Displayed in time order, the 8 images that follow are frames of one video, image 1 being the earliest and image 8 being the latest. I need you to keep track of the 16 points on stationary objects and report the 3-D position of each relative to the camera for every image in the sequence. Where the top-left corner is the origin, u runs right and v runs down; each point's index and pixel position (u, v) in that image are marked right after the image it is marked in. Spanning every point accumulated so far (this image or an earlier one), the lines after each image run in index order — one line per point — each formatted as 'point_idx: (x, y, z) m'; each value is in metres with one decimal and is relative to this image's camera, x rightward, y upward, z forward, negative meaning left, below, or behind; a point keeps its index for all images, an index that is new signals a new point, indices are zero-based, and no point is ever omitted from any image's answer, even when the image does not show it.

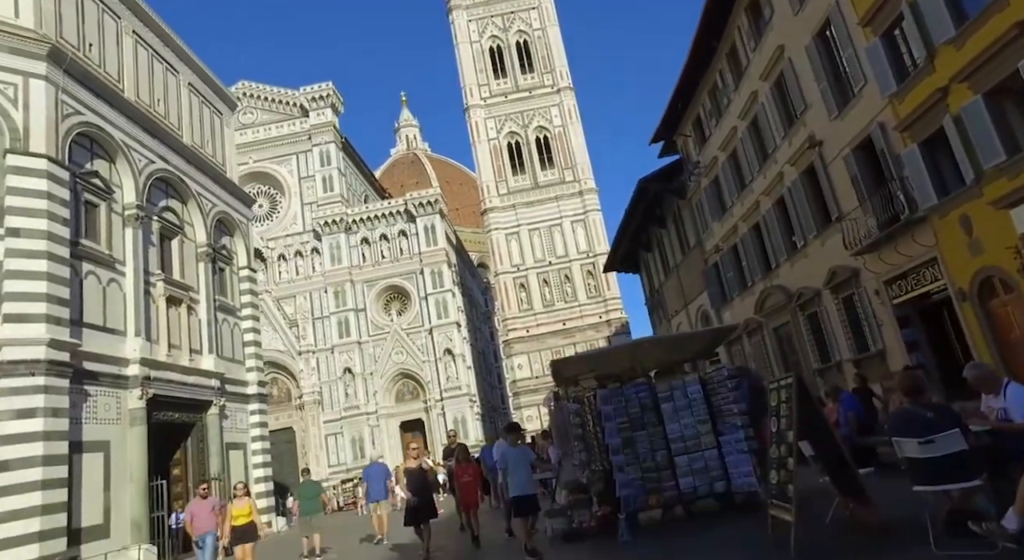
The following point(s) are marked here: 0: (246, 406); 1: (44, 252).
0: (-7.4, -3.5, +18.5) m
1: (-8.3, +0.5, +11.8) m
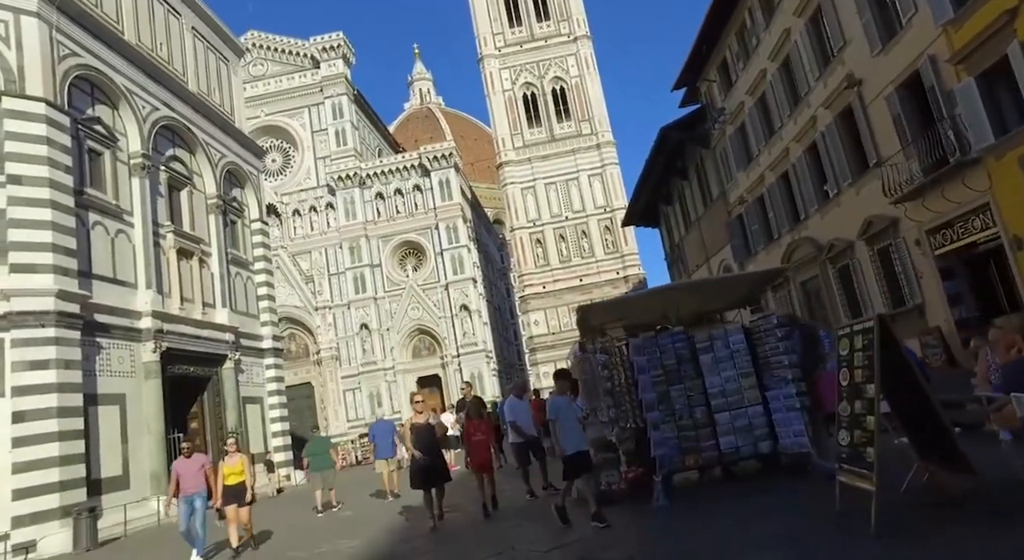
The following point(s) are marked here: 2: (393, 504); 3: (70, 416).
0: (-7.0, -2.2, +18.4) m
1: (-8.0, +1.4, +11.5) m
2: (-1.5, -3.3, +9.6) m
3: (-7.2, -2.2, +10.9) m
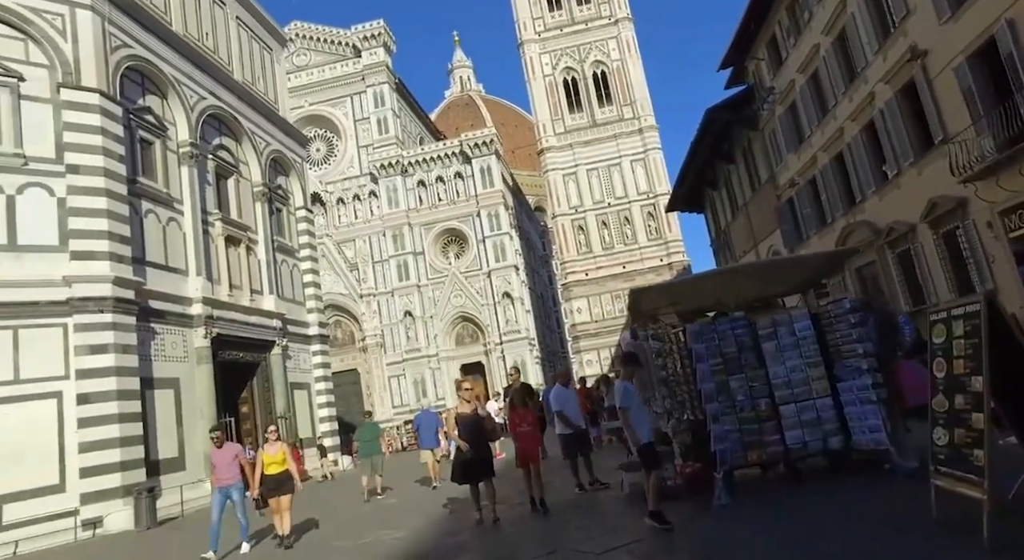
0: (-5.8, -1.9, +18.7) m
1: (-7.3, +1.6, +11.8) m
2: (-0.9, -3.1, +9.6) m
3: (-6.5, -2.0, +11.2) m
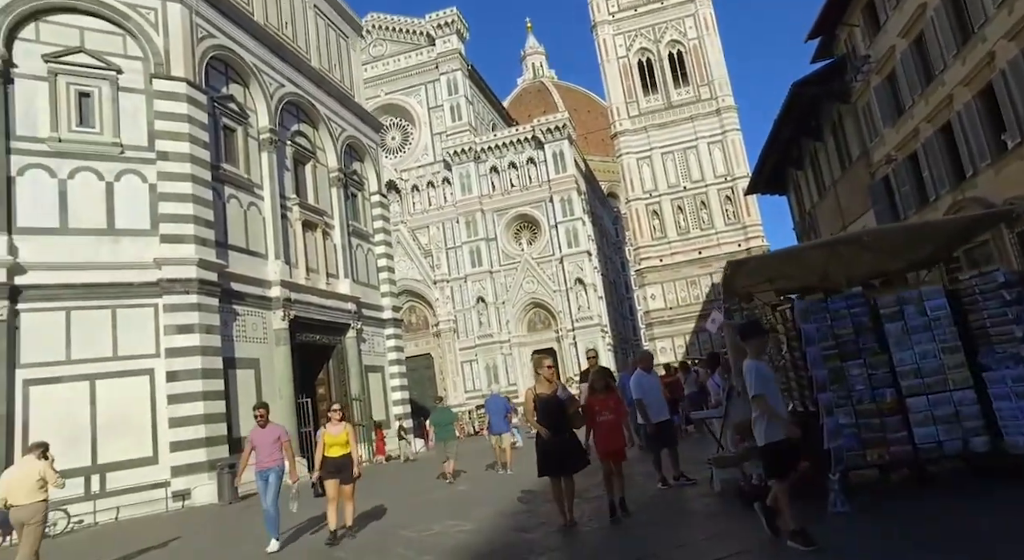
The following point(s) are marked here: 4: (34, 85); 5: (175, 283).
0: (-3.7, -1.4, +18.9) m
1: (-5.9, +1.9, +12.2) m
2: (+0.2, -2.8, +9.3) m
3: (-5.2, -1.7, +11.6) m
4: (-7.9, +3.2, +11.2) m
5: (-5.8, -0.1, +11.4) m
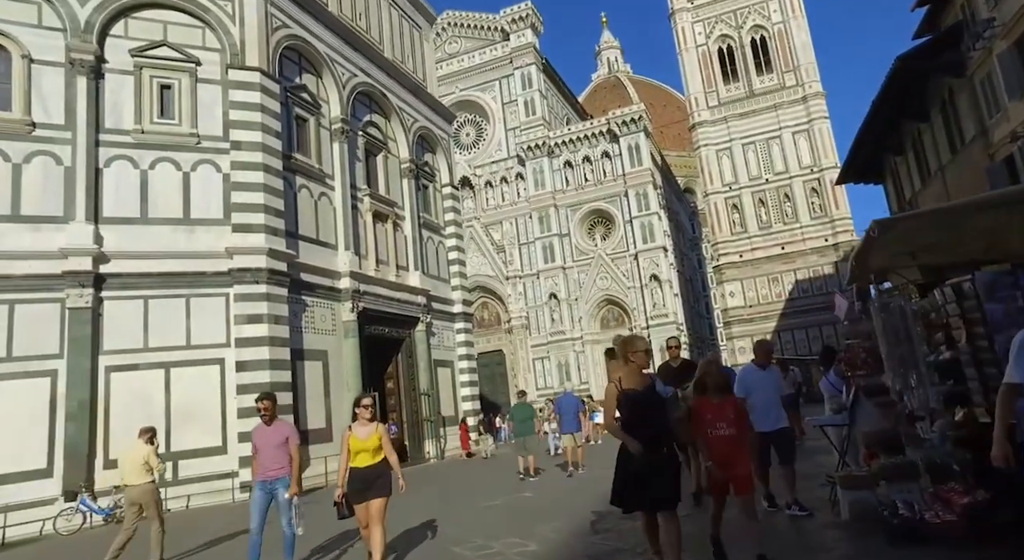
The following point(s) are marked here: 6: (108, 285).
0: (-1.7, -1.2, +18.6) m
1: (-4.6, +2.1, +12.1) m
2: (+1.1, -2.7, +8.6) m
3: (-4.0, -1.5, +11.5) m
4: (-6.7, +3.4, +11.3) m
5: (-4.6, +0.1, +11.4) m
6: (-6.4, -0.1, +10.5) m
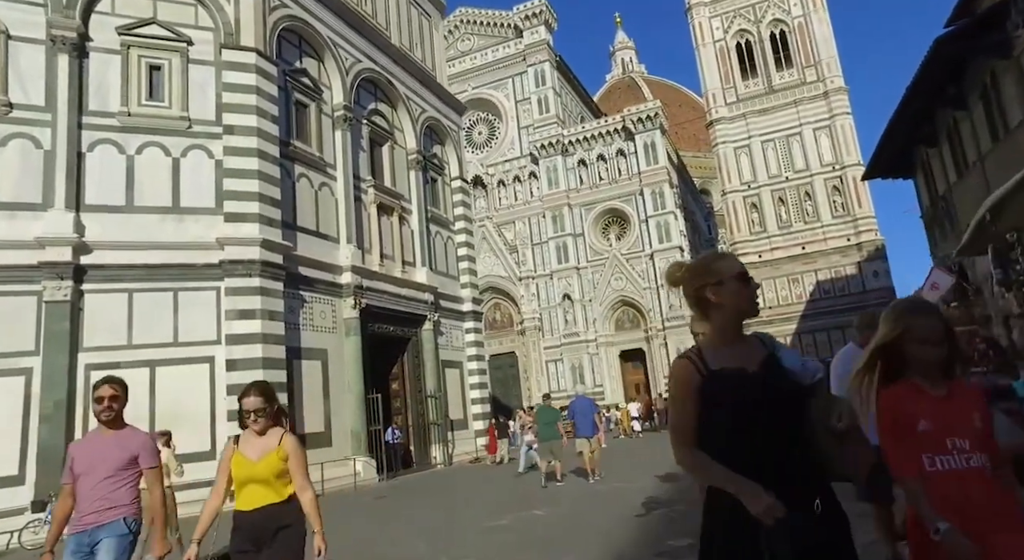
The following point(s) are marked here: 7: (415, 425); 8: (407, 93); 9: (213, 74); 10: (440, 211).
0: (-1.4, -1.1, +17.8) m
1: (-4.4, +2.2, +11.4) m
2: (+1.2, -2.6, +7.8) m
3: (-3.8, -1.4, +10.7) m
4: (-6.5, +3.6, +10.6) m
5: (-4.4, +0.2, +10.6) m
6: (-6.3, +0.1, +9.8) m
7: (-2.2, -3.2, +14.9) m
8: (-2.7, +4.8, +17.0) m
9: (-5.1, +3.5, +11.3) m
10: (-2.0, +1.9, +17.9) m
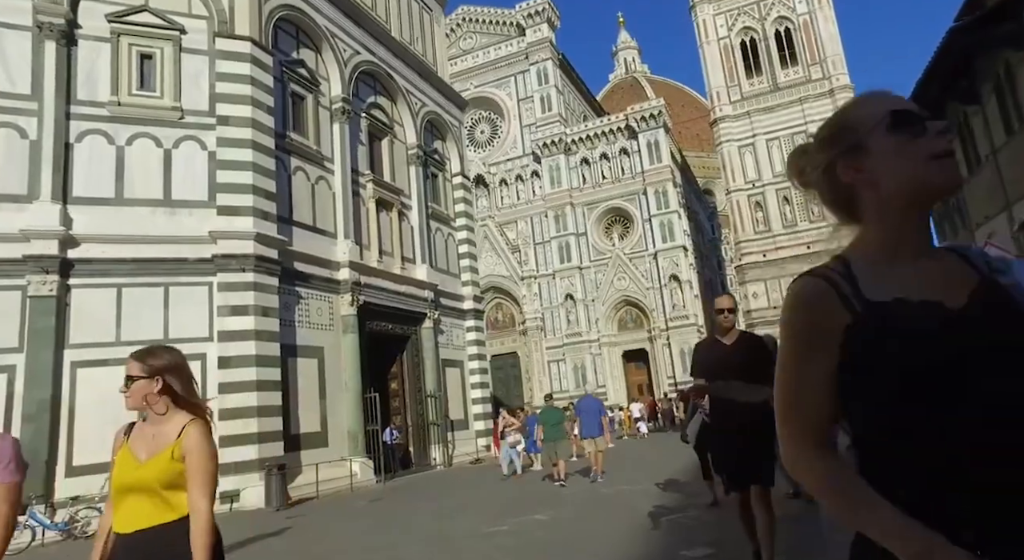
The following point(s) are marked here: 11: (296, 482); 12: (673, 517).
0: (-1.3, -1.1, +17.5) m
1: (-4.4, +2.3, +11.0) m
2: (+1.2, -2.5, +7.4) m
3: (-3.8, -1.3, +10.4) m
4: (-6.4, +3.6, +10.3) m
5: (-4.4, +0.3, +10.3) m
6: (-6.2, +0.1, +9.5) m
7: (-2.1, -3.2, +14.5) m
8: (-2.6, +4.8, +16.6) m
9: (-5.1, +3.6, +11.0) m
10: (-1.9, +1.9, +17.5) m
11: (-3.5, -3.3, +10.9) m
12: (+1.6, -2.4, +6.6) m
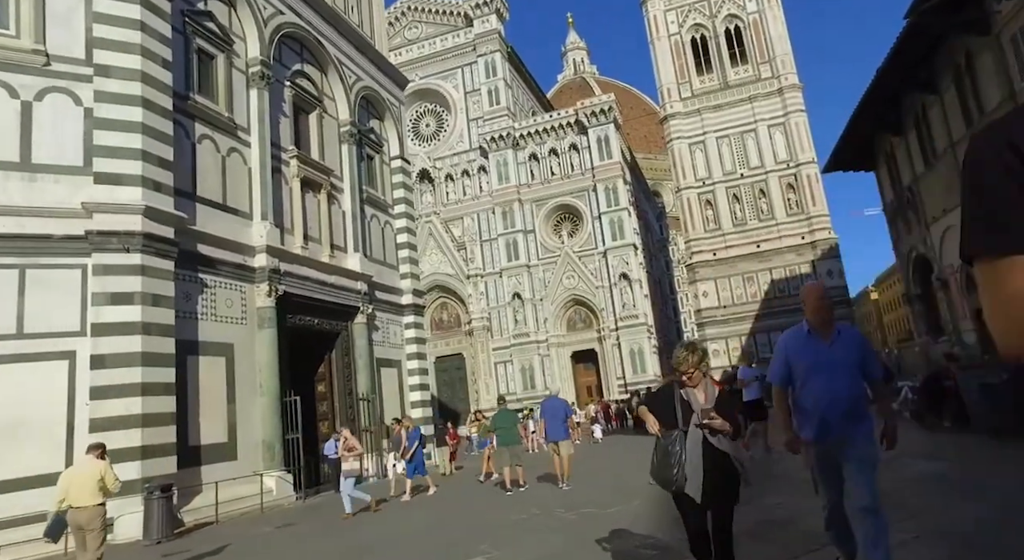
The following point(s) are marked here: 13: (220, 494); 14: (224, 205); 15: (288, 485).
0: (-2.7, -0.9, +15.9) m
1: (-5.2, +2.5, +9.3) m
2: (+0.7, -2.3, +6.1) m
3: (-4.6, -1.1, +8.6) m
4: (-7.2, +3.9, +8.4) m
5: (-5.2, +0.6, +8.5) m
6: (-6.9, +0.4, +7.6) m
7: (-3.3, -3.0, +12.9) m
8: (-3.9, +5.0, +15.0) m
9: (-5.9, +3.8, +9.2) m
10: (-3.3, +2.1, +15.9) m
11: (-4.4, -3.1, +9.2) m
12: (+1.1, -2.1, +5.3) m
13: (-4.2, -3.1, +9.7) m
14: (-4.7, +1.2, +10.8) m
15: (-3.6, -3.3, +10.6) m
